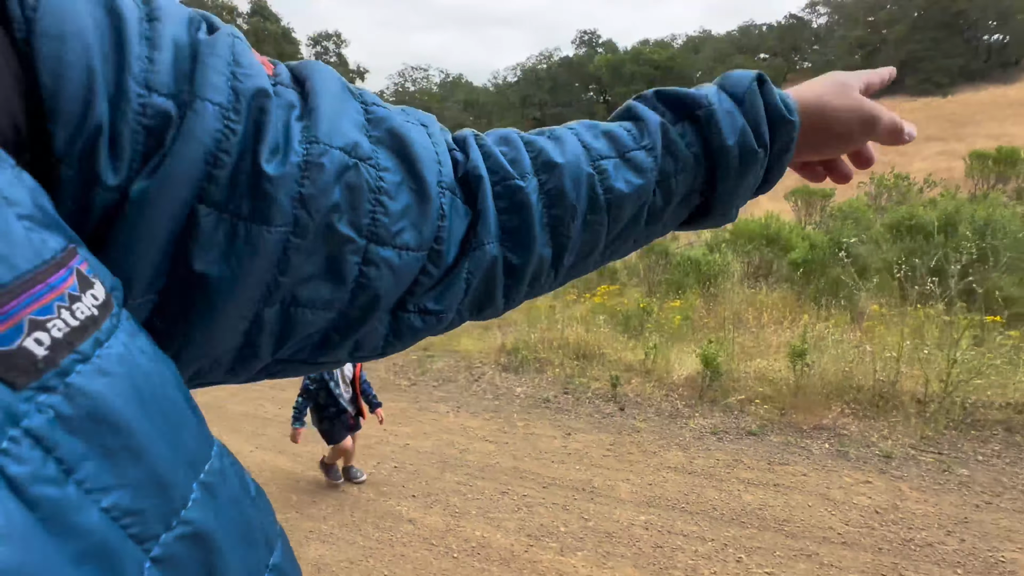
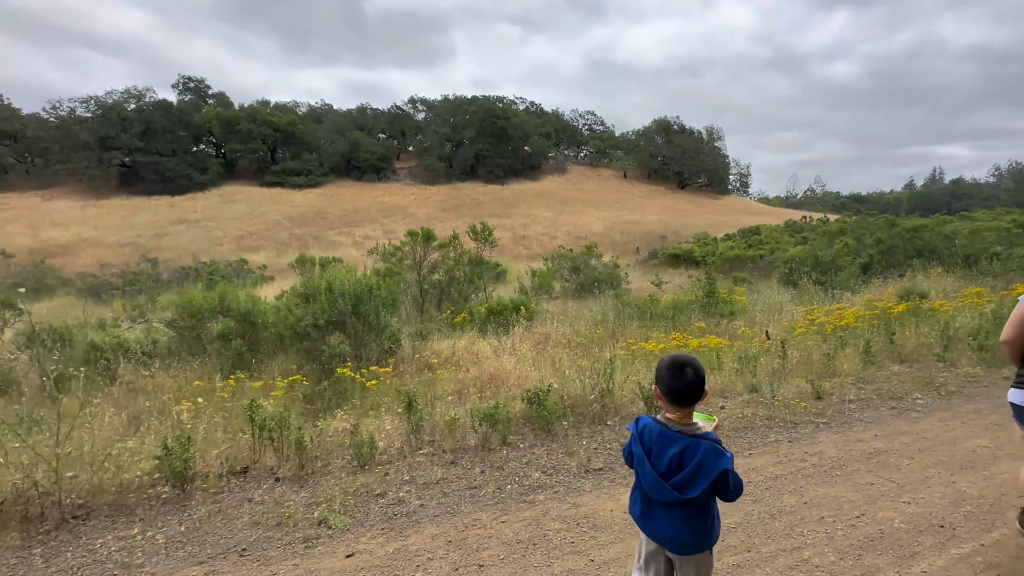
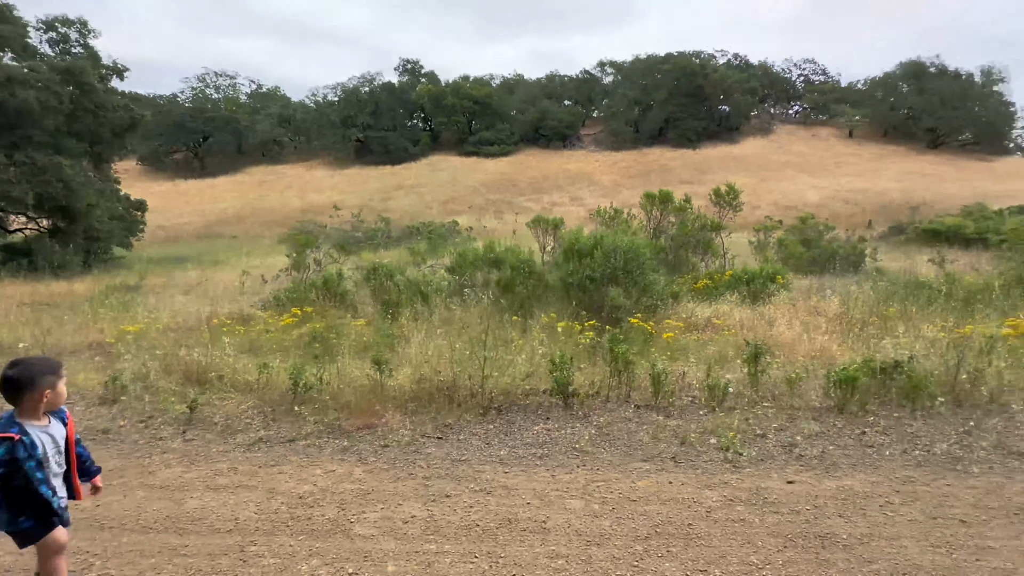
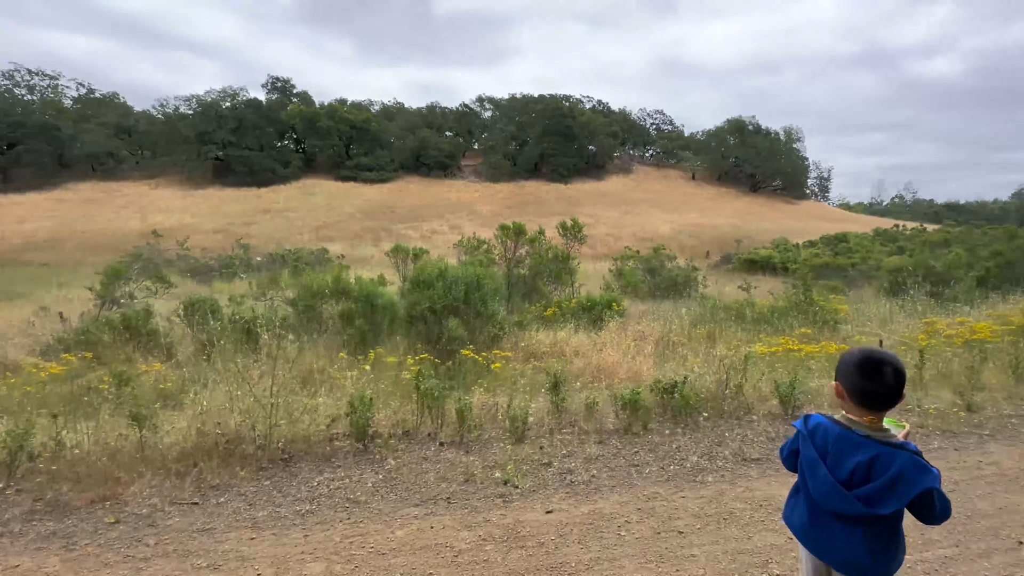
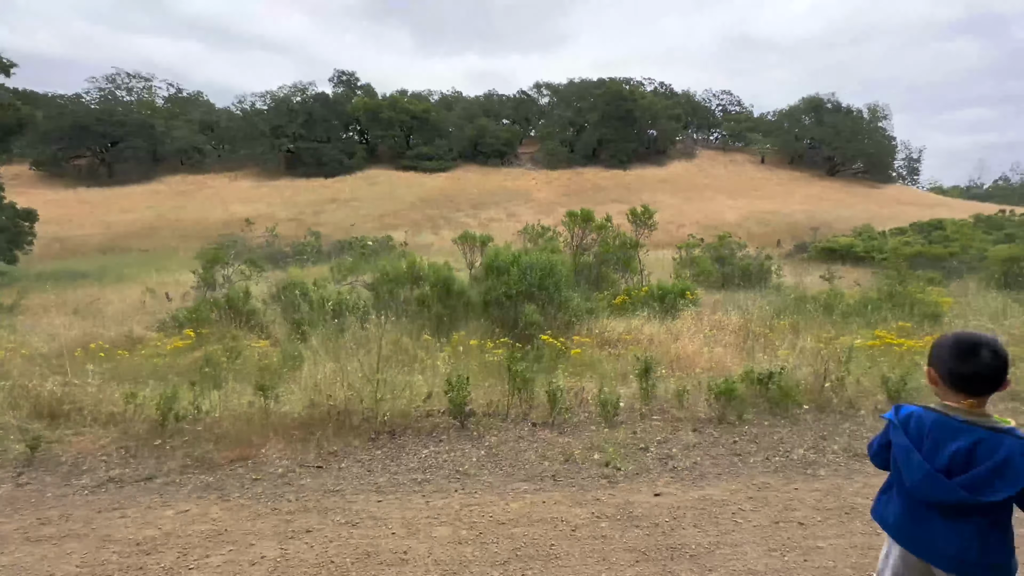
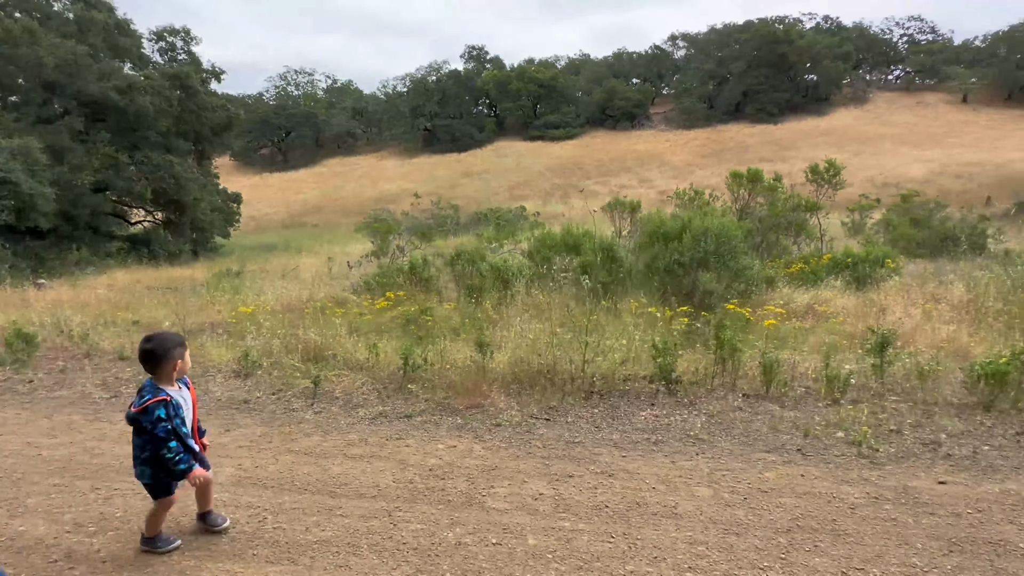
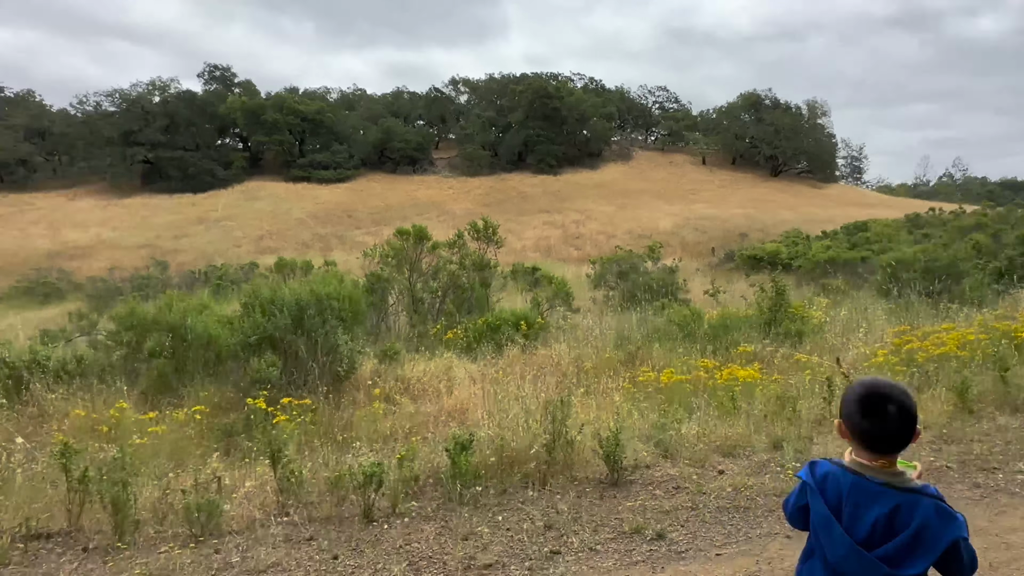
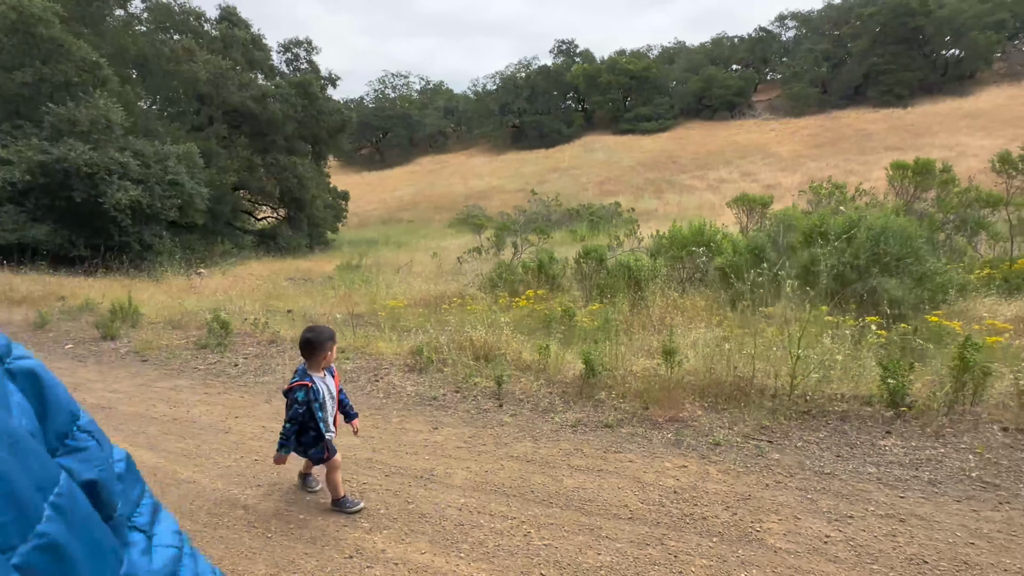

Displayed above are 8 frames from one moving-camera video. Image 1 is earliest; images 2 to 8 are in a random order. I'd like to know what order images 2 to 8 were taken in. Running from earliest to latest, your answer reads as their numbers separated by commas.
8, 6, 3, 5, 4, 2, 7
